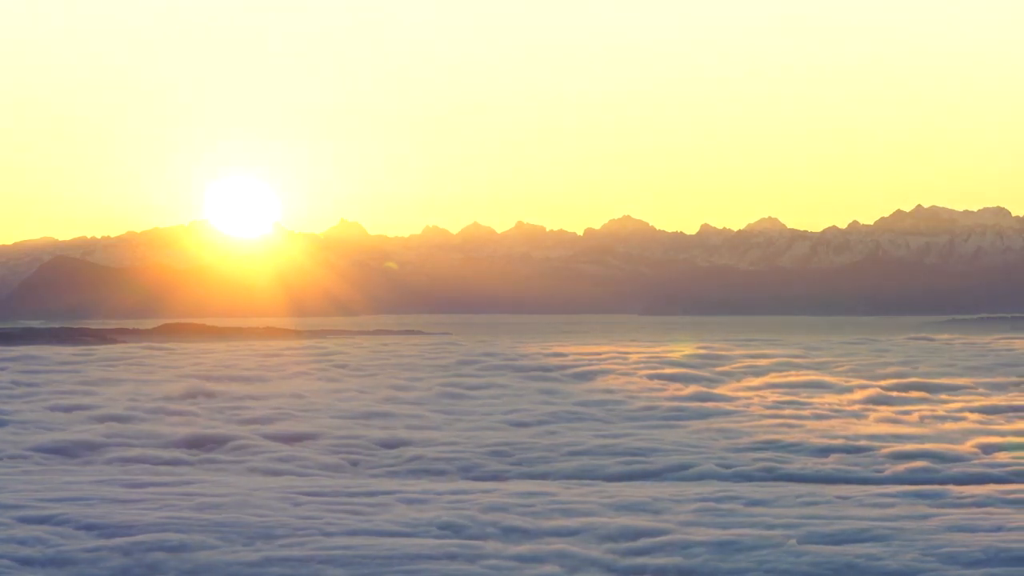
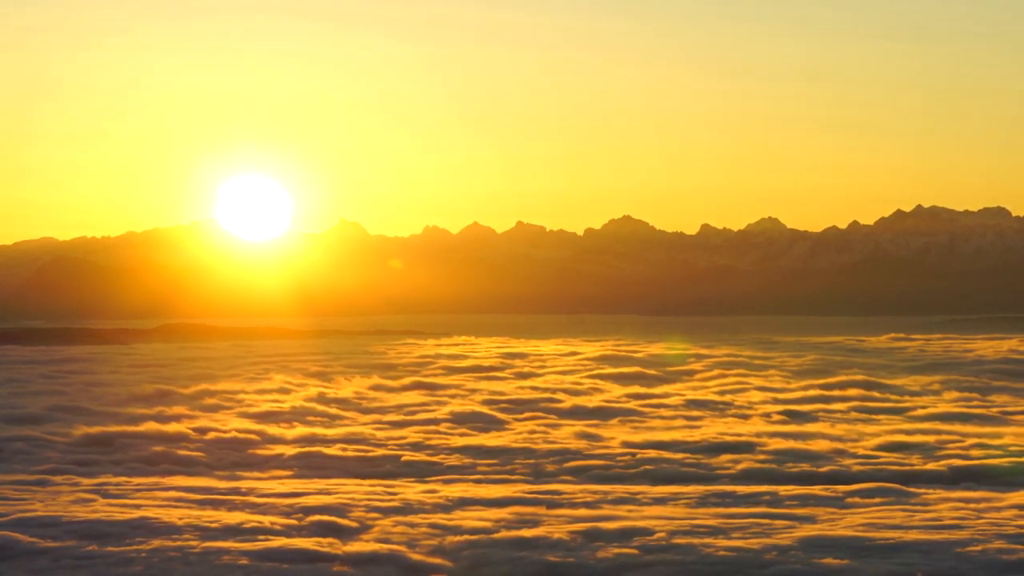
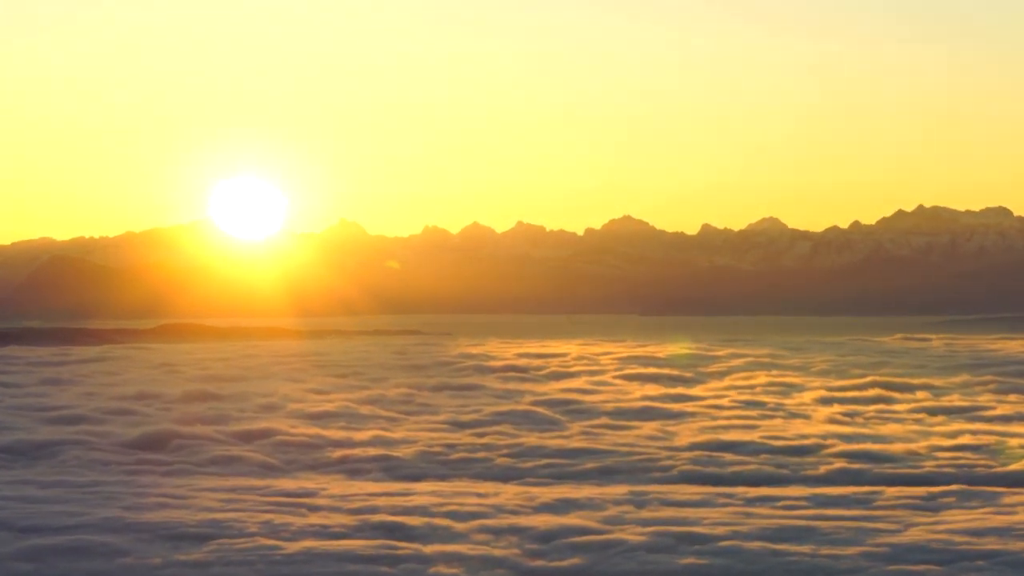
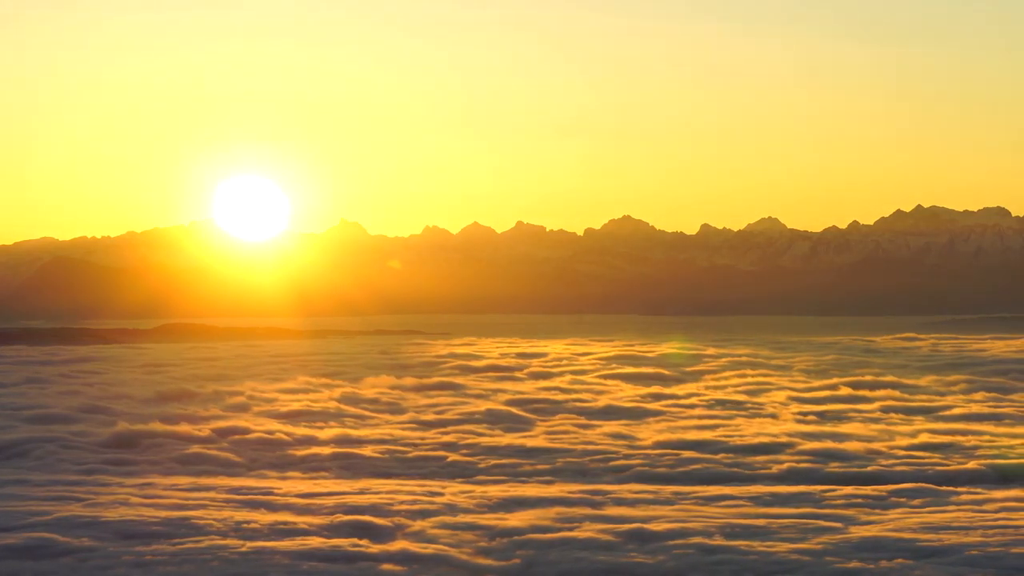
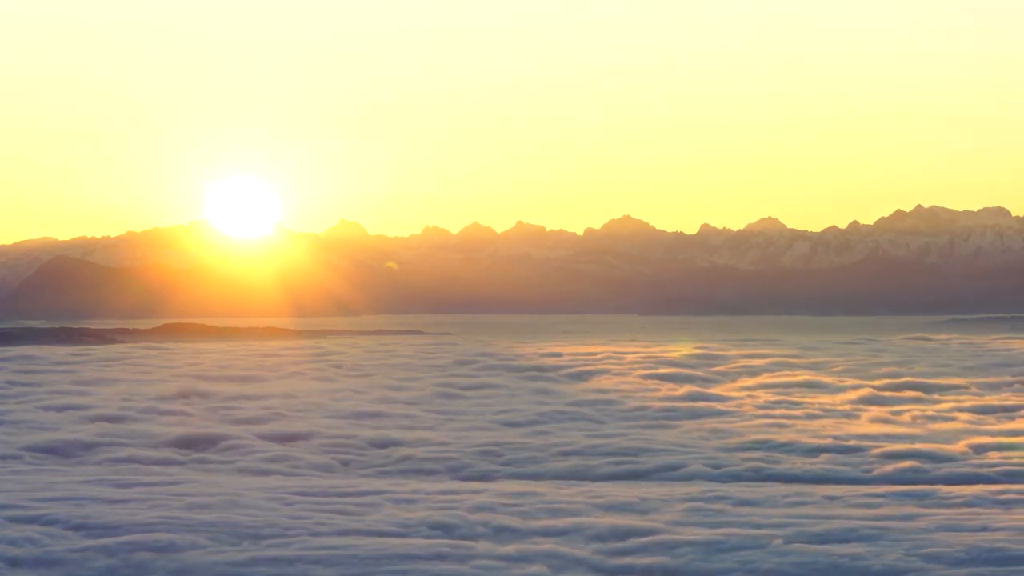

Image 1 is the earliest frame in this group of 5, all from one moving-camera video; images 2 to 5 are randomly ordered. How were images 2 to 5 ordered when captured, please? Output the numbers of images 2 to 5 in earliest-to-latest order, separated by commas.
5, 3, 4, 2
